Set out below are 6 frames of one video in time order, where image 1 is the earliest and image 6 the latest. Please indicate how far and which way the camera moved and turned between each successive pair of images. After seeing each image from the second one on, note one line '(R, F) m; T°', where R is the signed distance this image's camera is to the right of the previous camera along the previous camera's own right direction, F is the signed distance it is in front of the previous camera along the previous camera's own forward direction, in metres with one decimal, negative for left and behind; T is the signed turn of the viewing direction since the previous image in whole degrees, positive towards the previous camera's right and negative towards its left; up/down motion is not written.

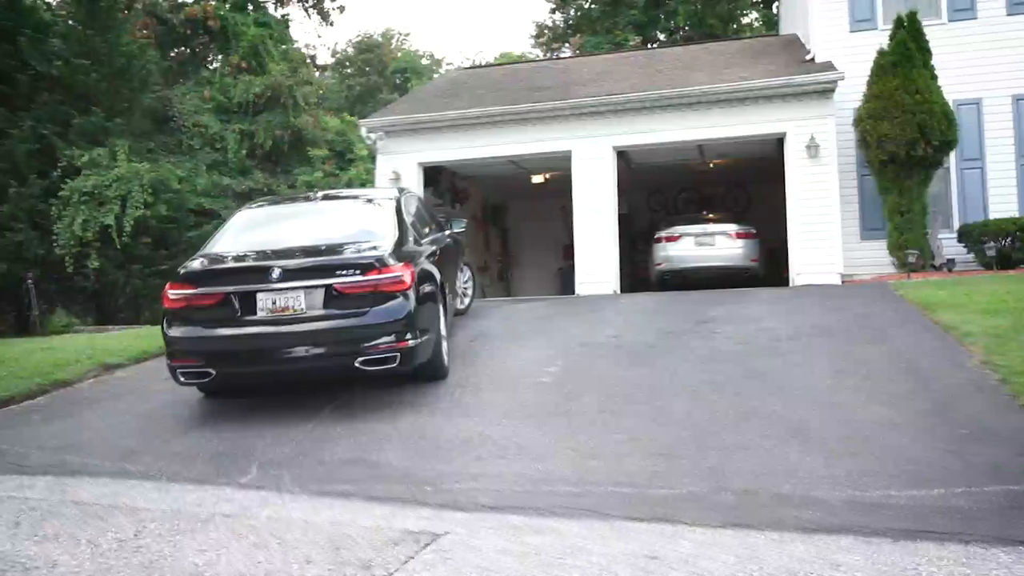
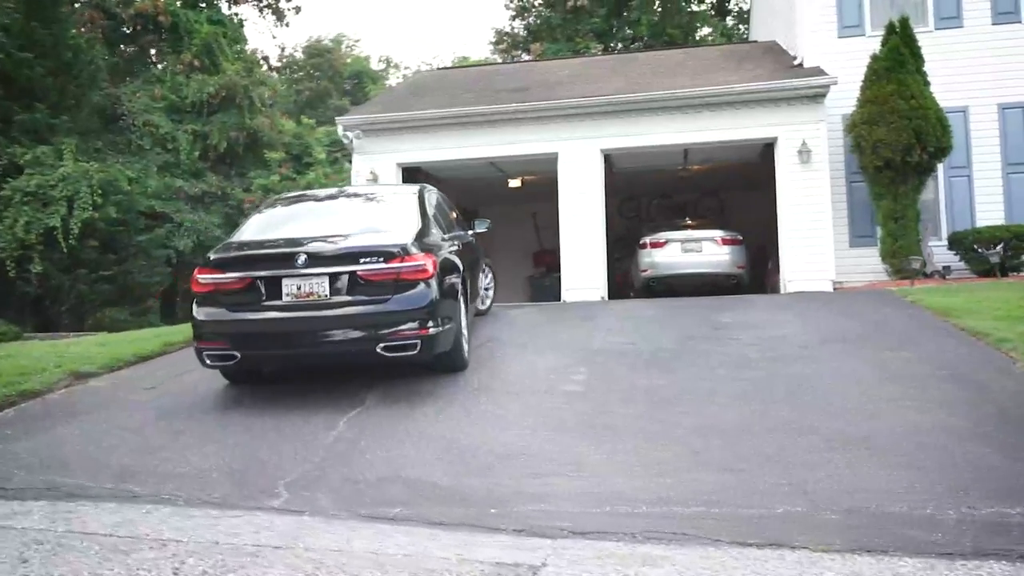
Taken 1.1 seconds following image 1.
(-0.7, +0.5) m; +4°
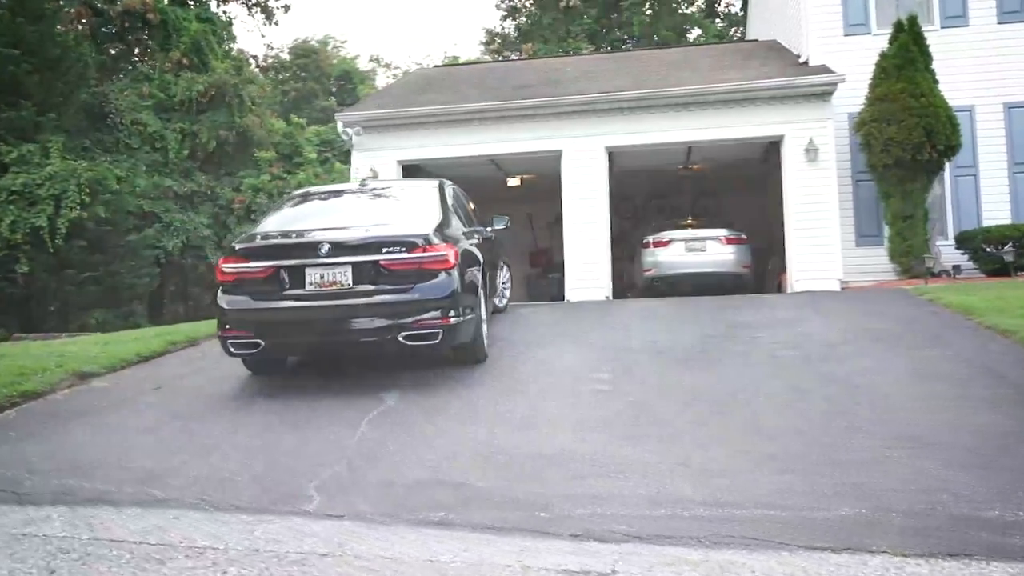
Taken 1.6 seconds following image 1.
(-0.3, +0.2) m; +1°
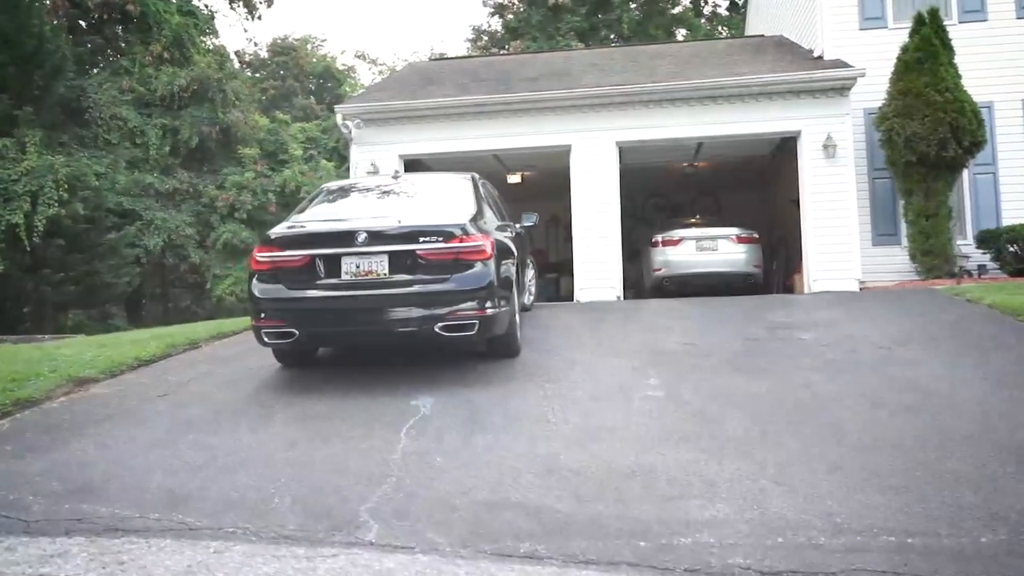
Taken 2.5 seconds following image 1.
(-0.5, +0.5) m; +2°
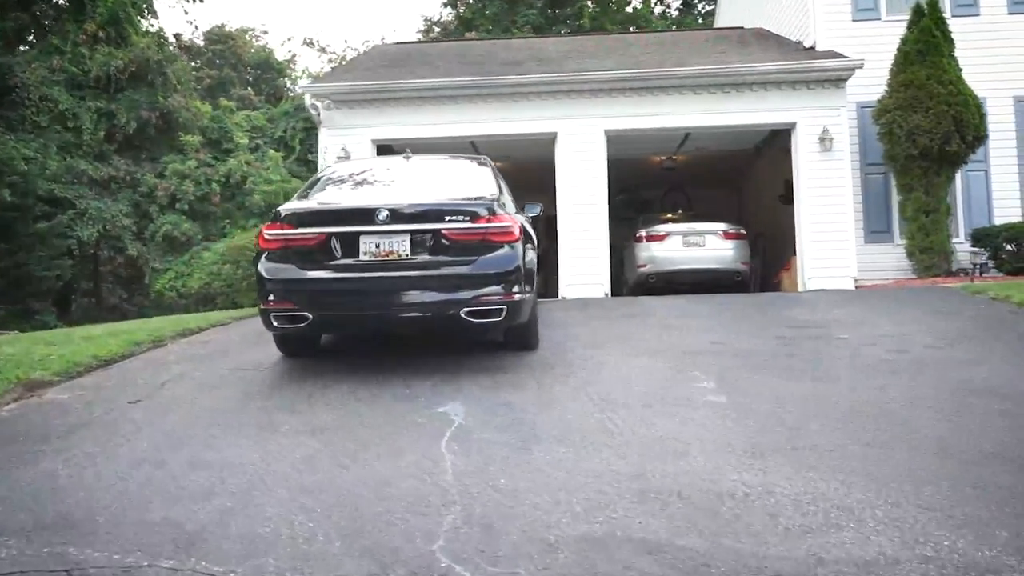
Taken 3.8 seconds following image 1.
(-0.7, +0.8) m; +4°
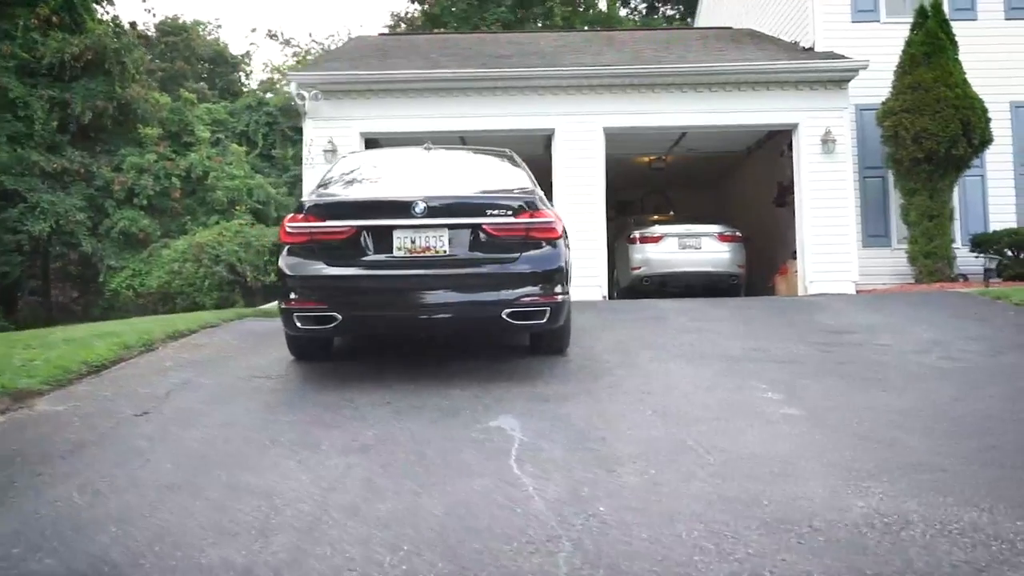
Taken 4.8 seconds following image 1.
(-0.6, +0.5) m; +3°
